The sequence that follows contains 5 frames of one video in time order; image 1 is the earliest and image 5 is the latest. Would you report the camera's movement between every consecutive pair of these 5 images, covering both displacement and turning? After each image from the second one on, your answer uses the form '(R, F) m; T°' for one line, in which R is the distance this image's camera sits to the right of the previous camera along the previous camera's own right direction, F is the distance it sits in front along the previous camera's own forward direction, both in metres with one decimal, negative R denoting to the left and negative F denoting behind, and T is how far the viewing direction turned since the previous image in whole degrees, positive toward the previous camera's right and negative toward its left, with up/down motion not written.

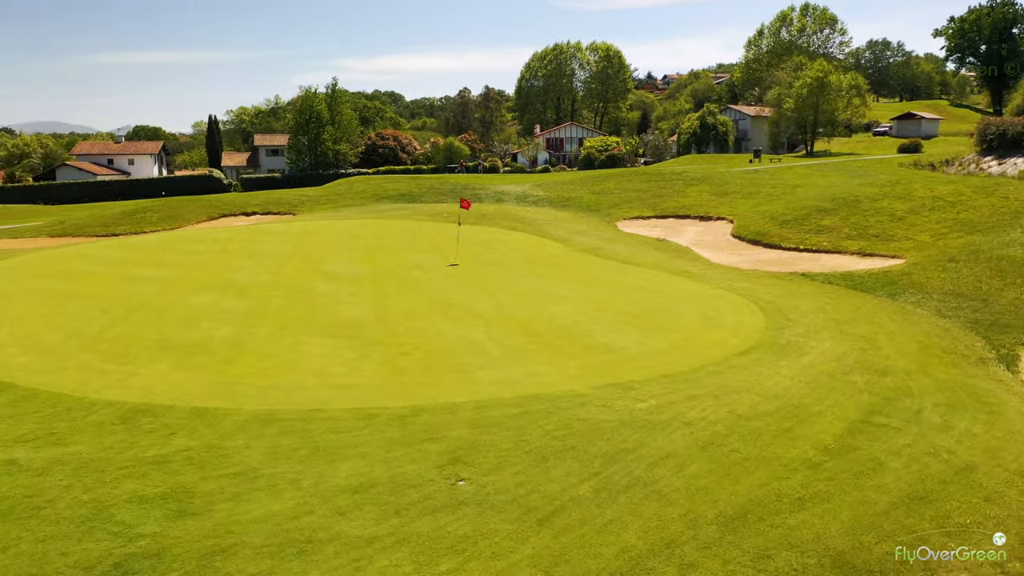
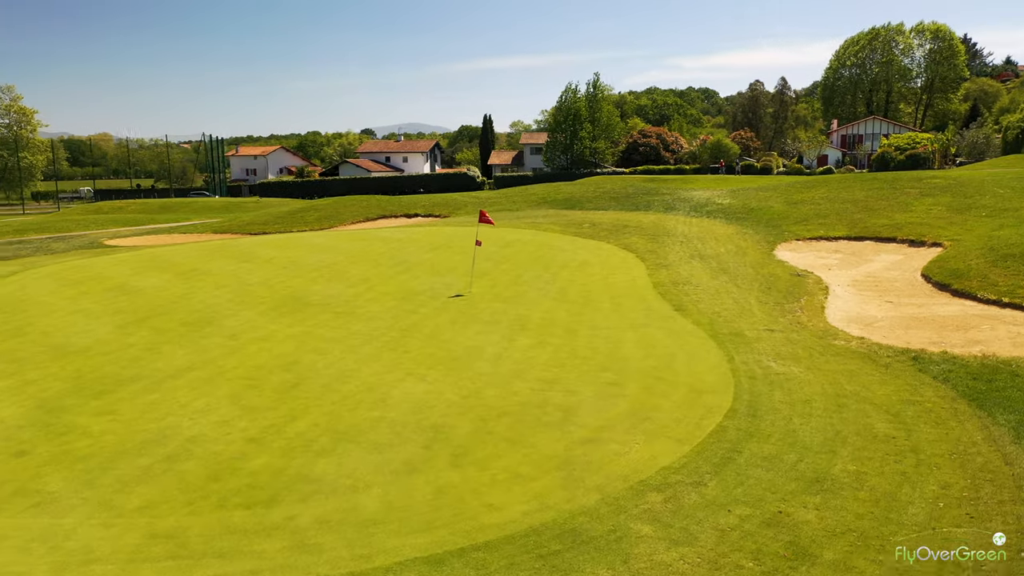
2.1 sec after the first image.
(+5.1, +5.7) m; -22°
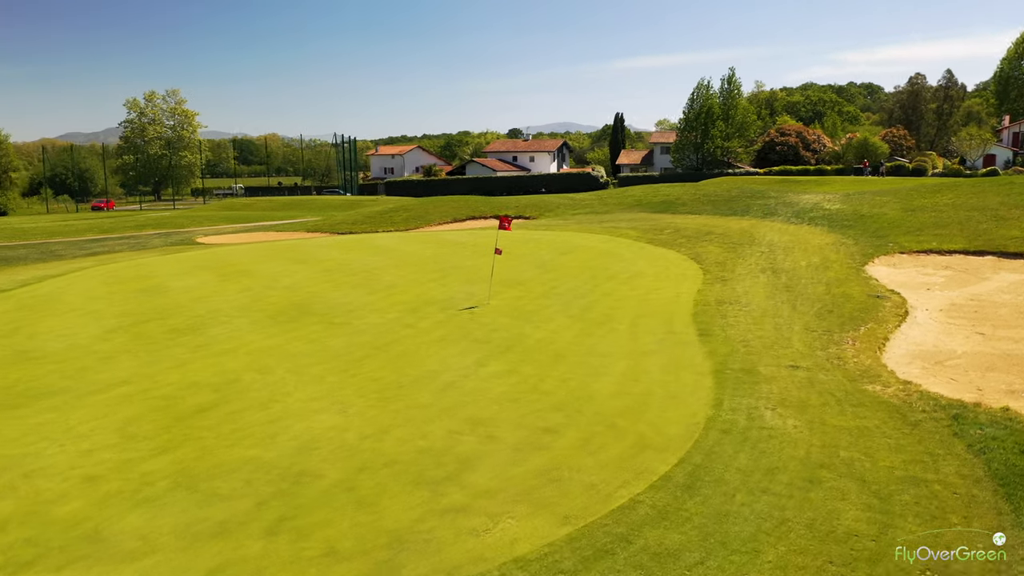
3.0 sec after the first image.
(+2.1, +1.5) m; -10°
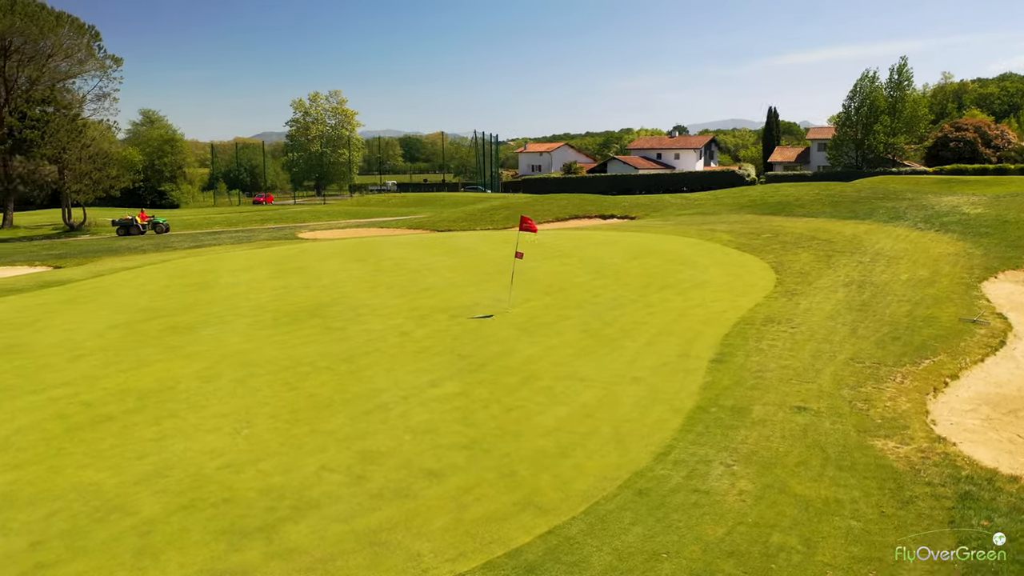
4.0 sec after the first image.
(+2.1, +1.4) m; -11°
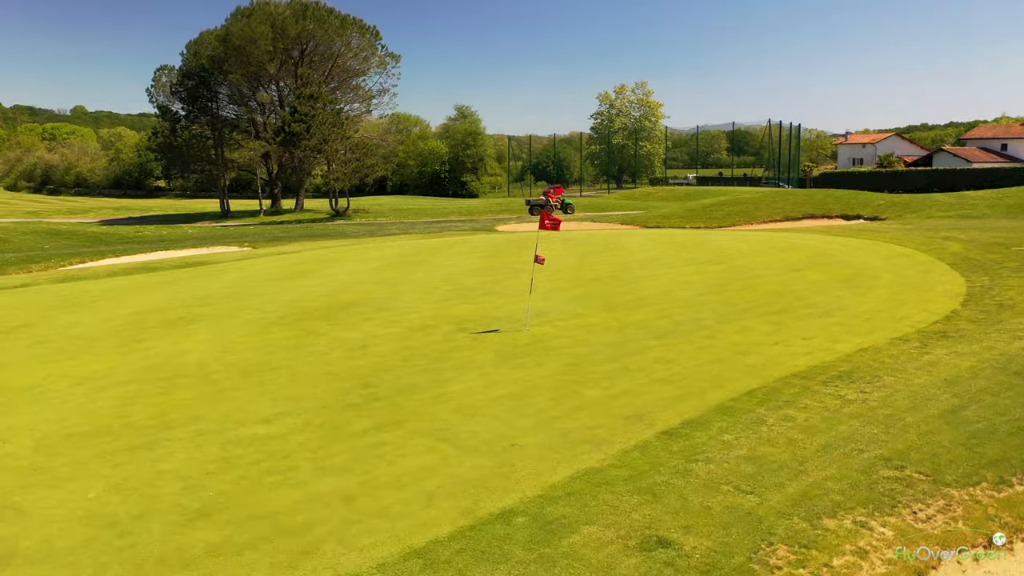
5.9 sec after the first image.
(+3.7, +3.2) m; -23°
